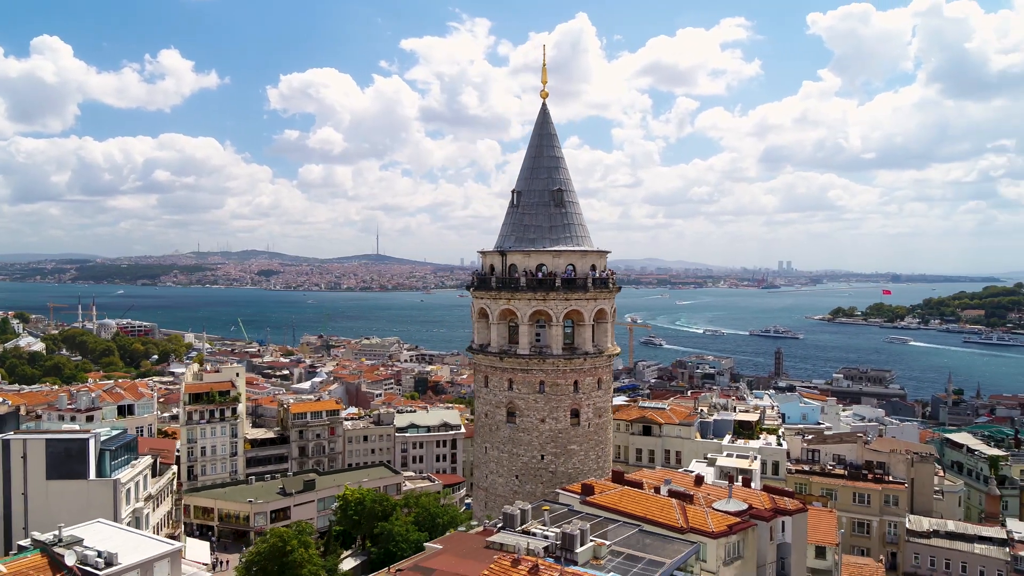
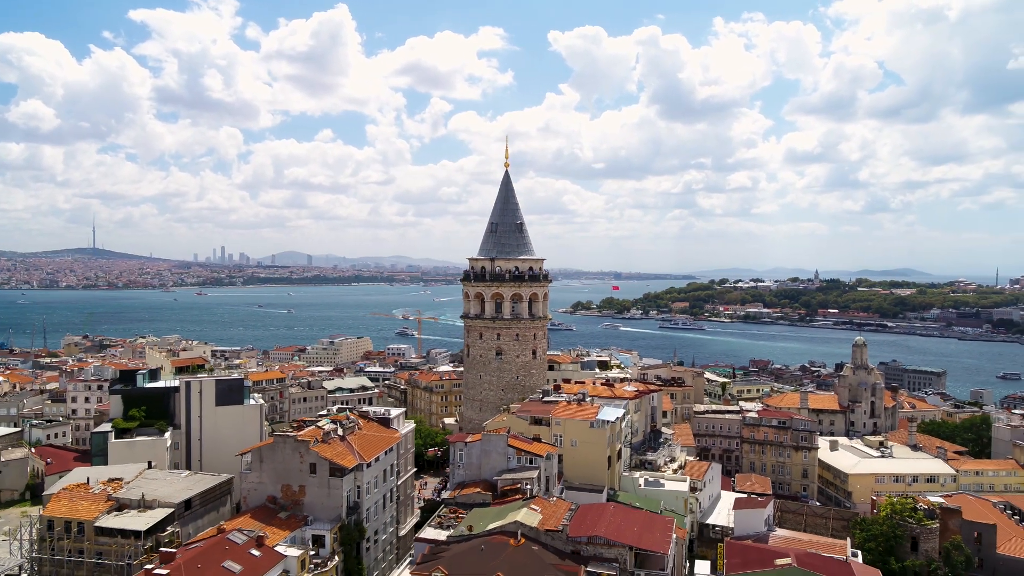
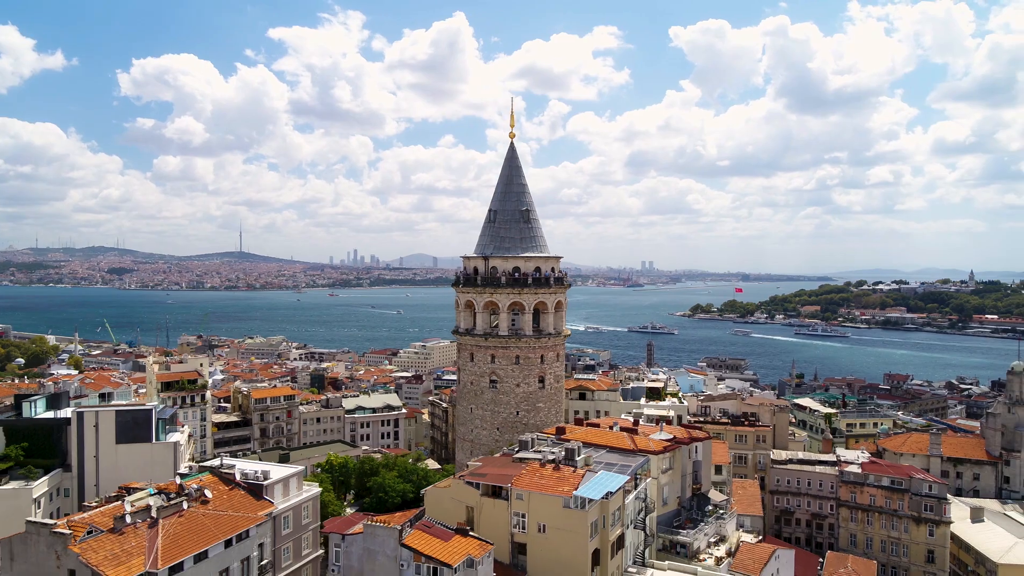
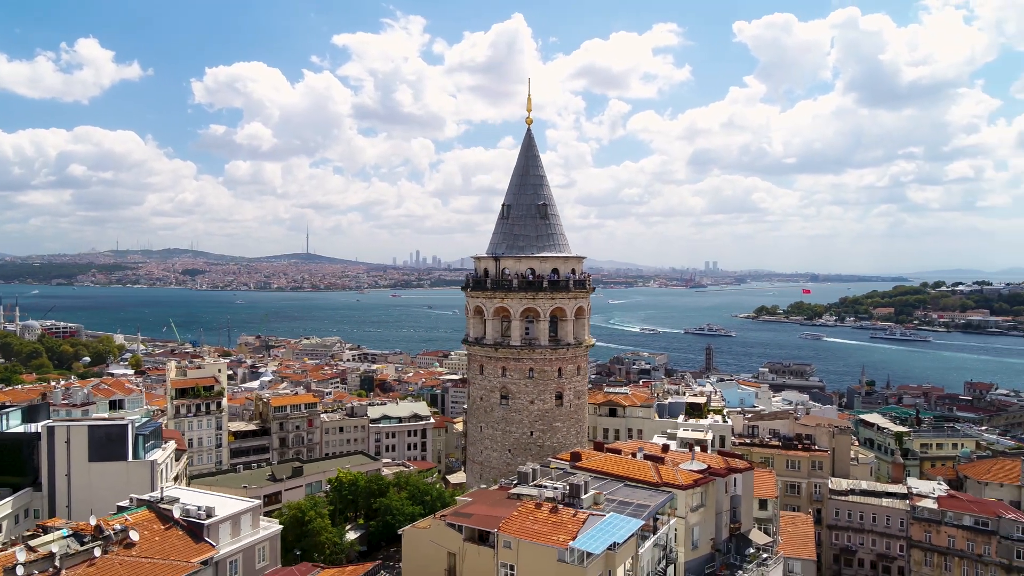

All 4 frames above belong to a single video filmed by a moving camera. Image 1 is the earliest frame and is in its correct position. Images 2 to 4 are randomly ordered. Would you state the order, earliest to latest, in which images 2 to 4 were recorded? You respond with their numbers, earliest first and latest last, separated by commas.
4, 3, 2
